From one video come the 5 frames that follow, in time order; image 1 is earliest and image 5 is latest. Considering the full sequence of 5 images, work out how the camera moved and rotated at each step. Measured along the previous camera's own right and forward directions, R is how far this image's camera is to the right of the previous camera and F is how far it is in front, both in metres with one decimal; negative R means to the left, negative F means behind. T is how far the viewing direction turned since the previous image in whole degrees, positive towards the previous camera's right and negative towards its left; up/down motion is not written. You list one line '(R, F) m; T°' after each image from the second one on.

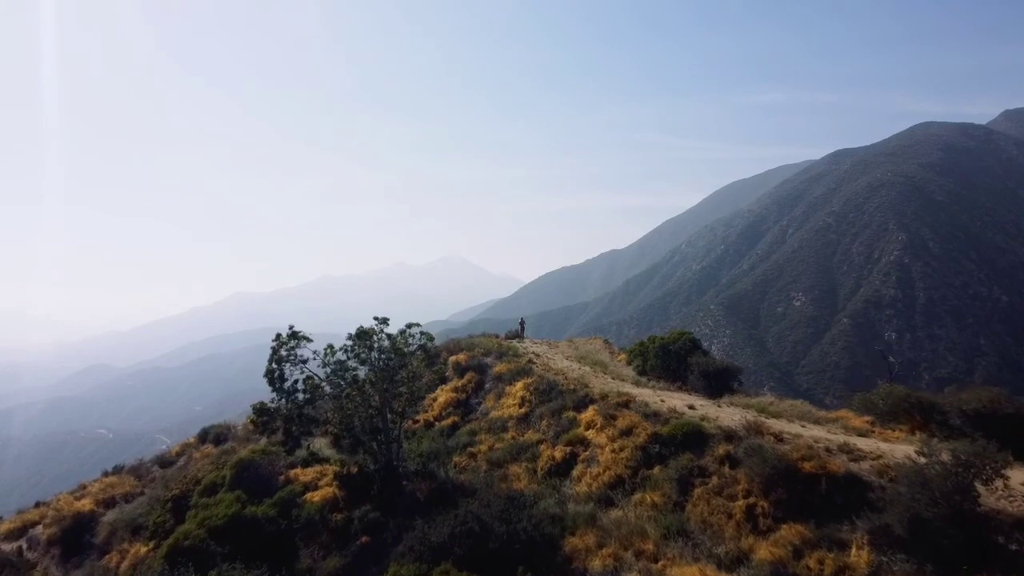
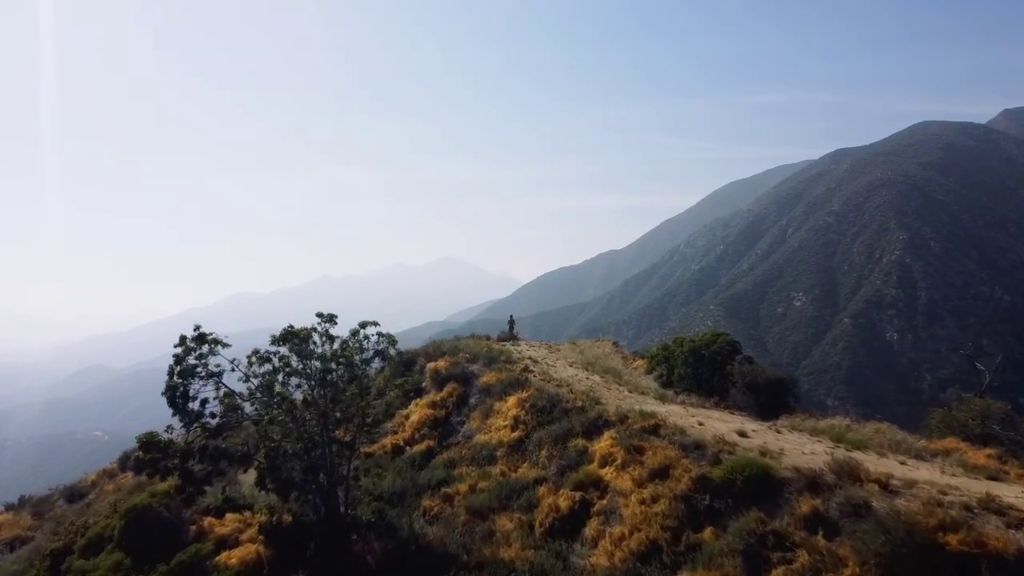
(+0.2, +3.5) m; 0°
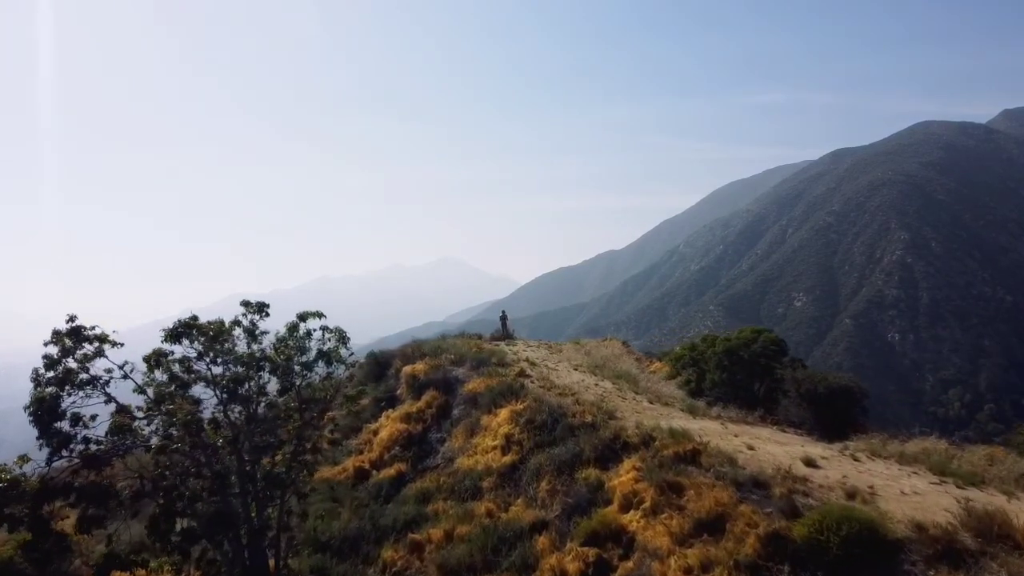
(+0.2, +2.6) m; 0°
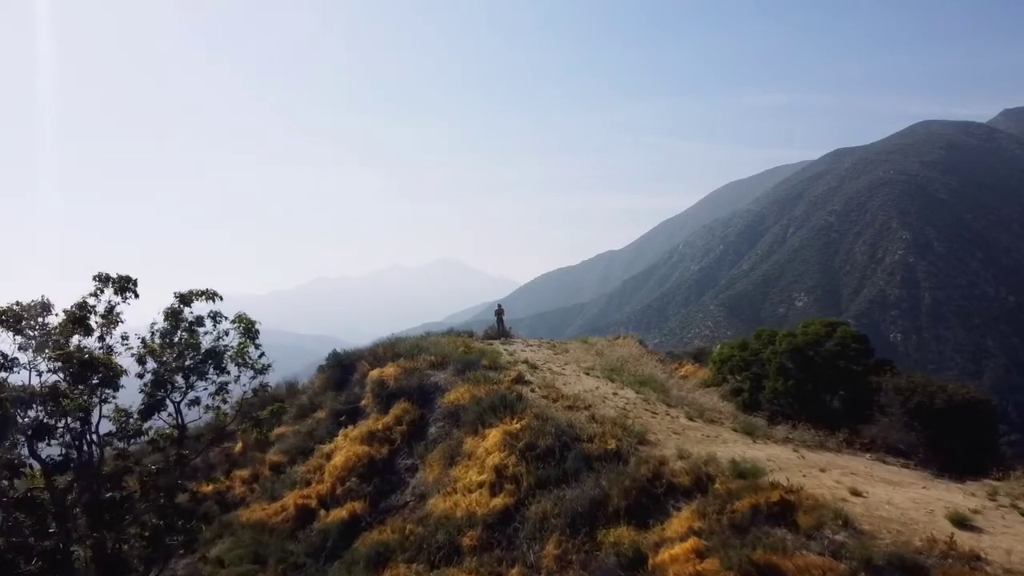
(+0.1, +2.7) m; 0°
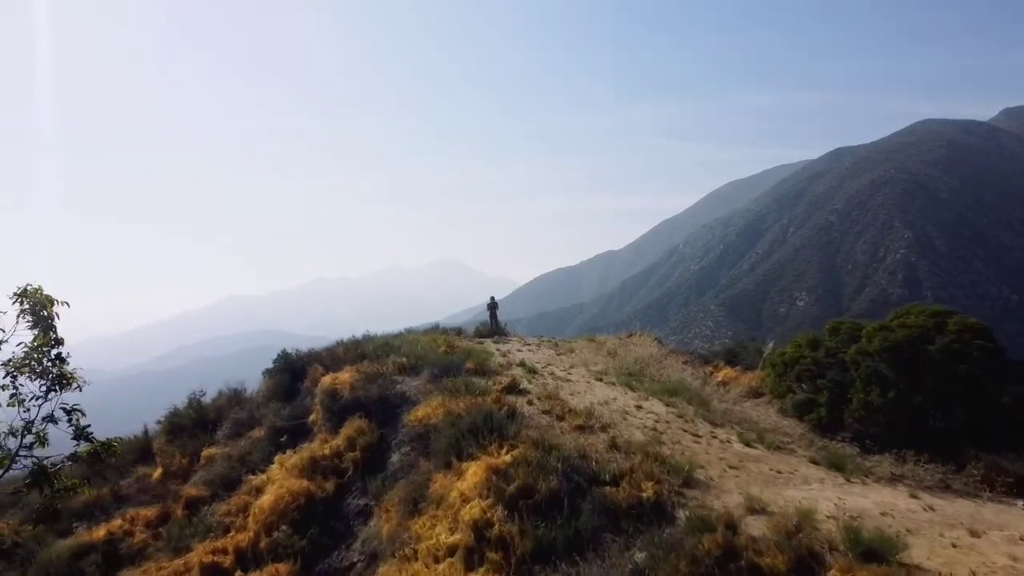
(+0.1, +2.2) m; 0°
